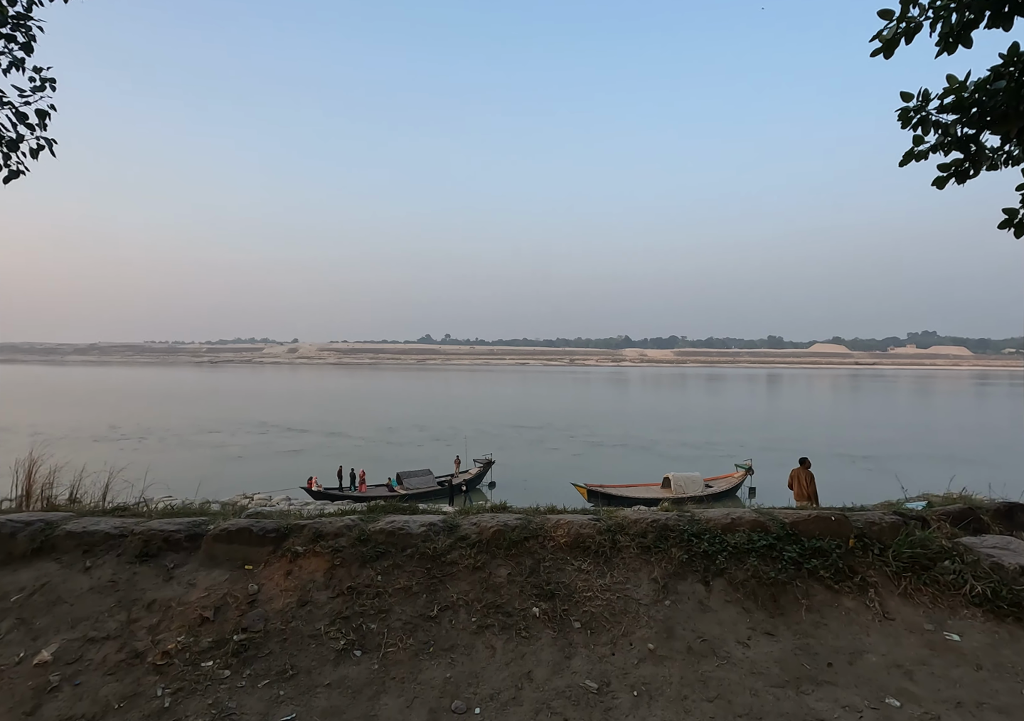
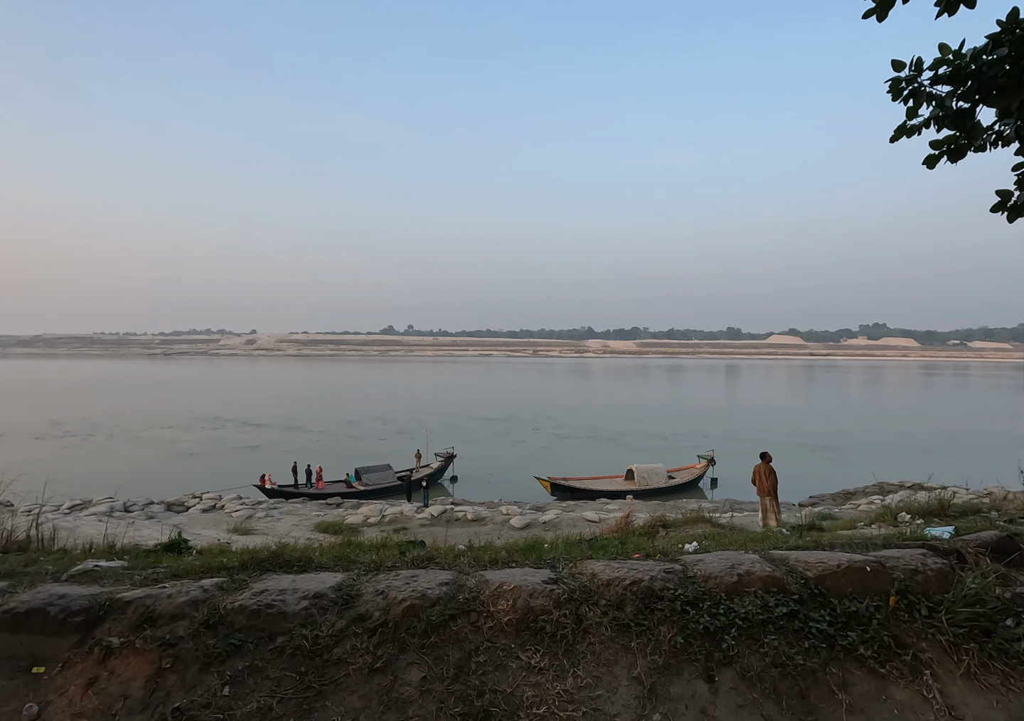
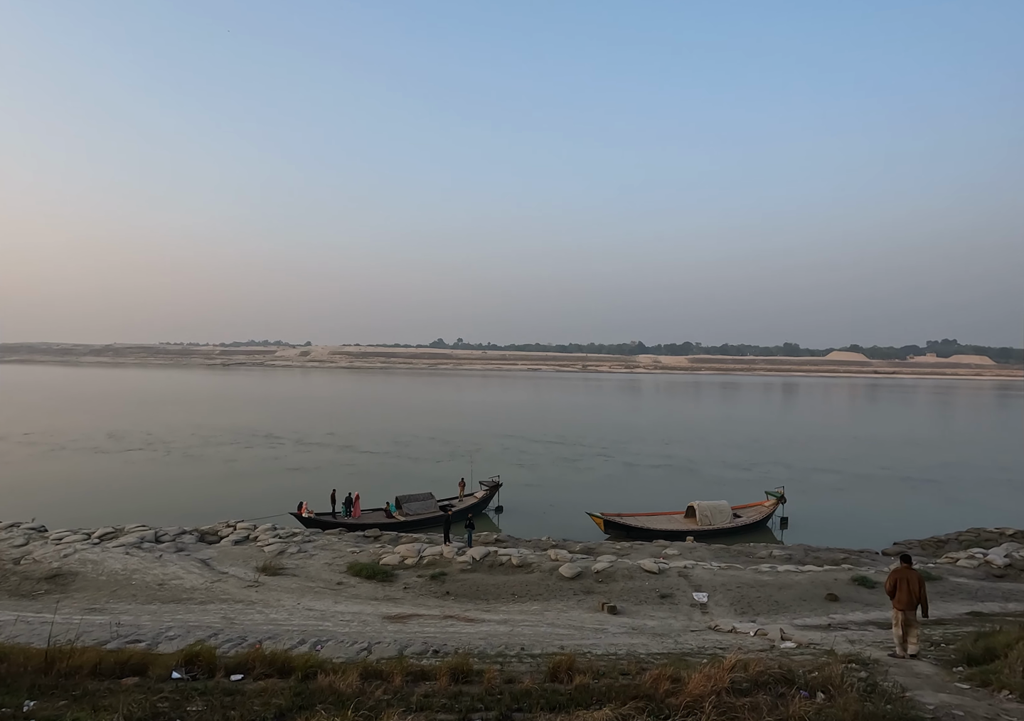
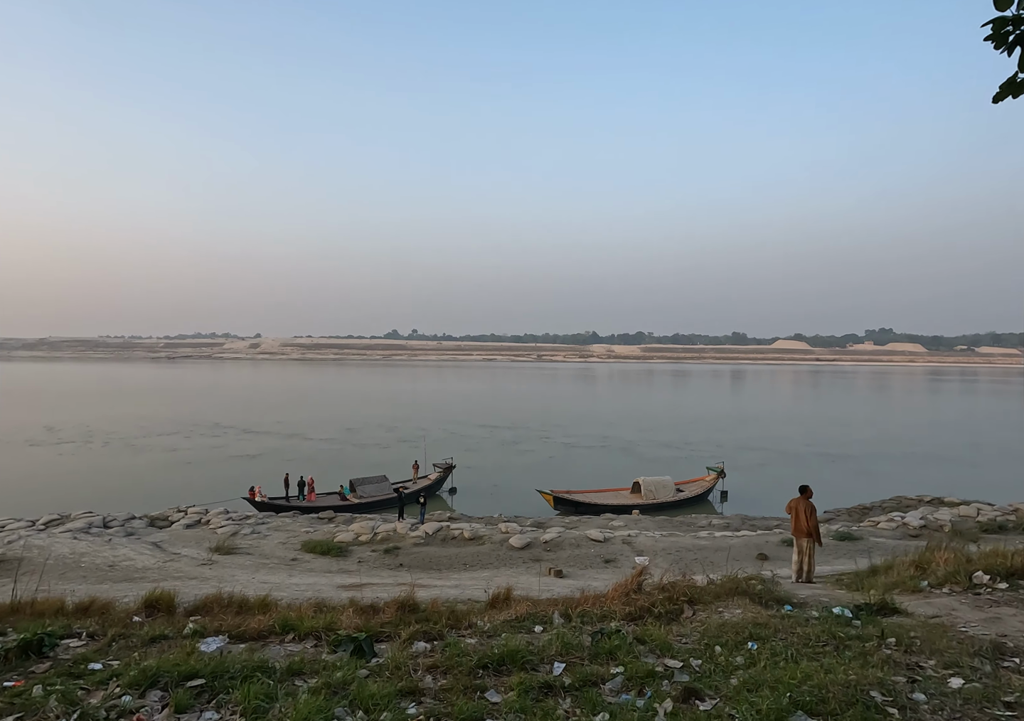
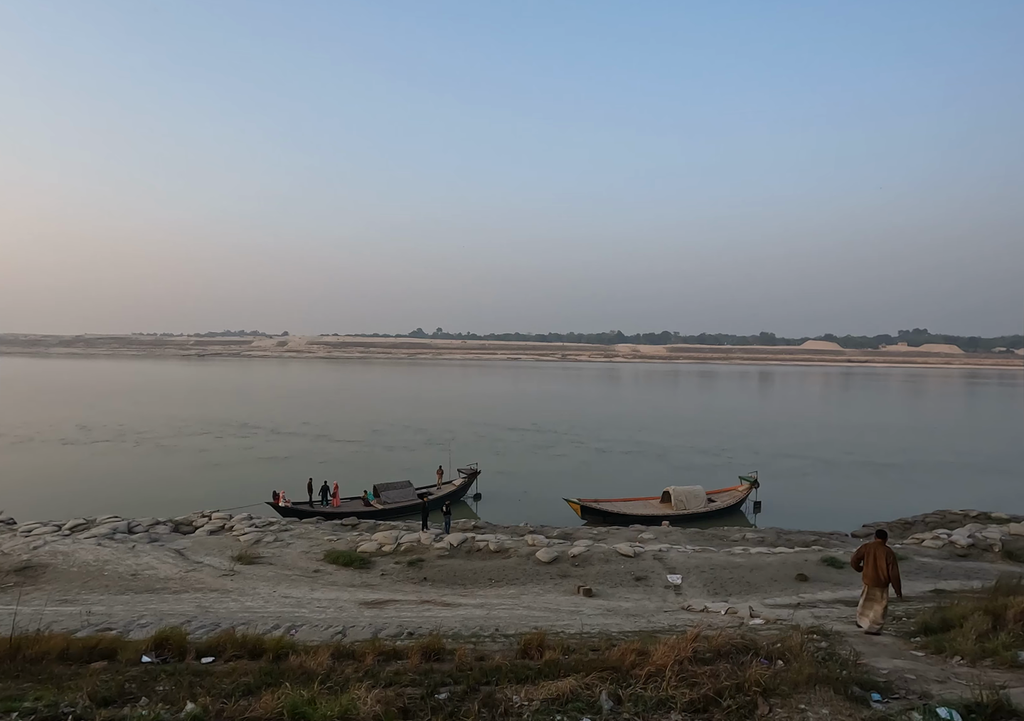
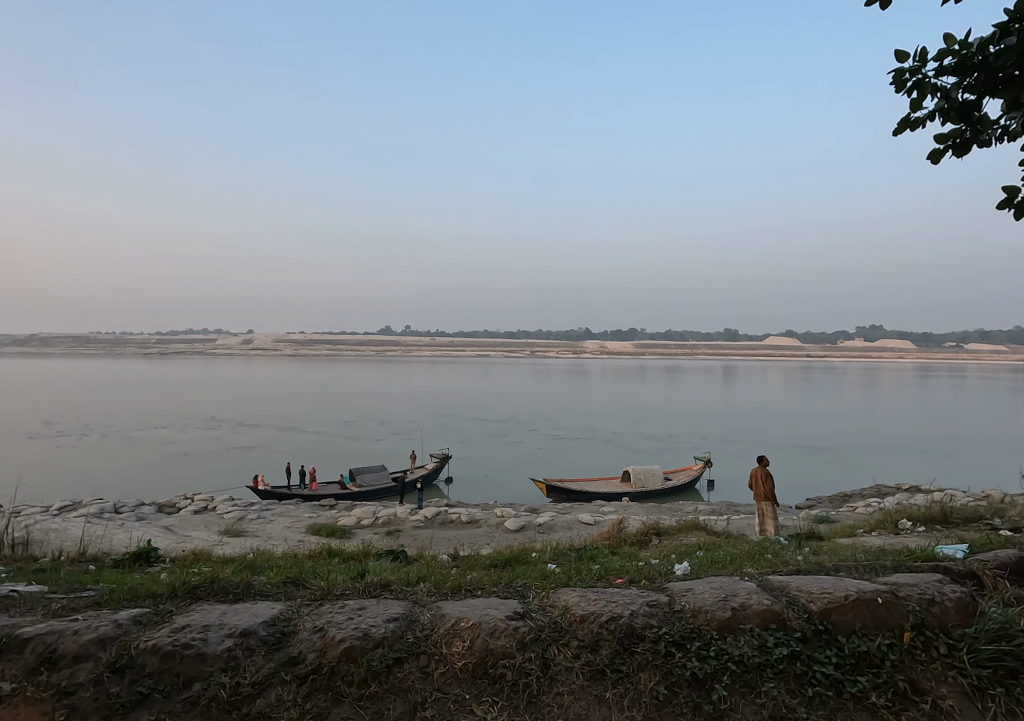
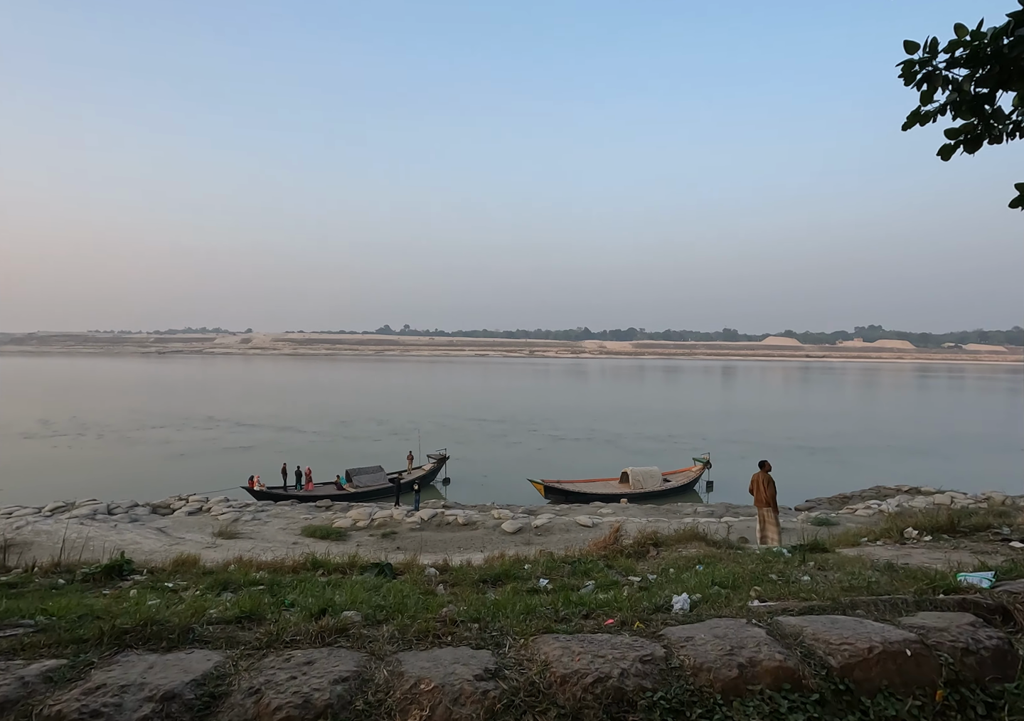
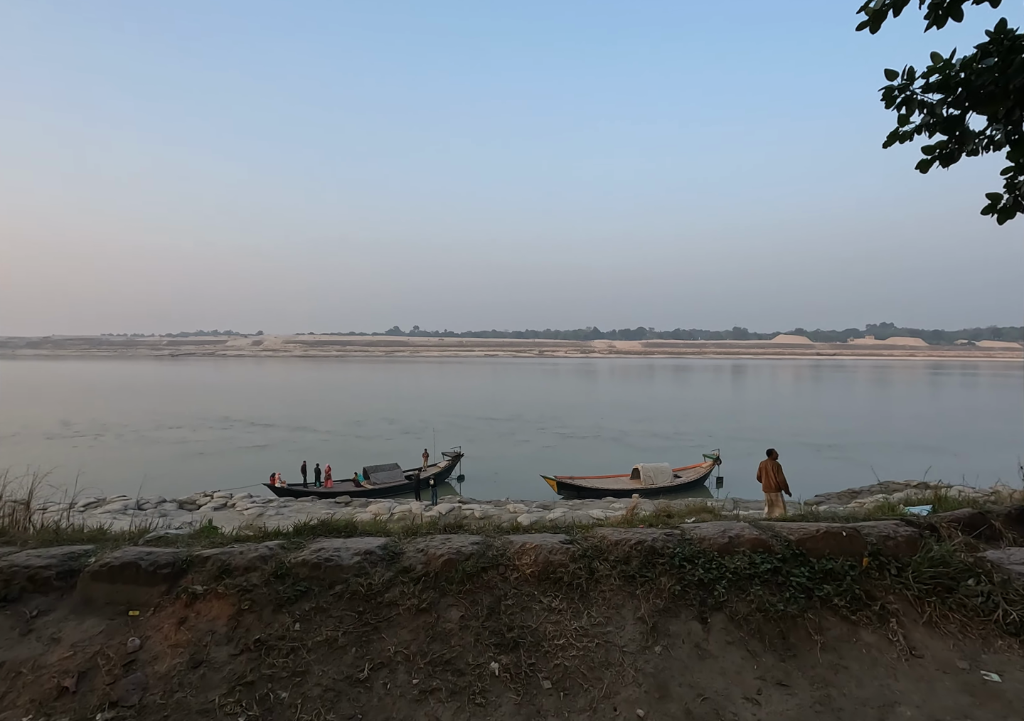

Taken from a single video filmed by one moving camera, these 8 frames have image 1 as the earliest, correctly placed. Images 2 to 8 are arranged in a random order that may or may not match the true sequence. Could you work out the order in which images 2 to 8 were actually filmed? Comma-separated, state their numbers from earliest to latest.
8, 2, 6, 7, 4, 5, 3
